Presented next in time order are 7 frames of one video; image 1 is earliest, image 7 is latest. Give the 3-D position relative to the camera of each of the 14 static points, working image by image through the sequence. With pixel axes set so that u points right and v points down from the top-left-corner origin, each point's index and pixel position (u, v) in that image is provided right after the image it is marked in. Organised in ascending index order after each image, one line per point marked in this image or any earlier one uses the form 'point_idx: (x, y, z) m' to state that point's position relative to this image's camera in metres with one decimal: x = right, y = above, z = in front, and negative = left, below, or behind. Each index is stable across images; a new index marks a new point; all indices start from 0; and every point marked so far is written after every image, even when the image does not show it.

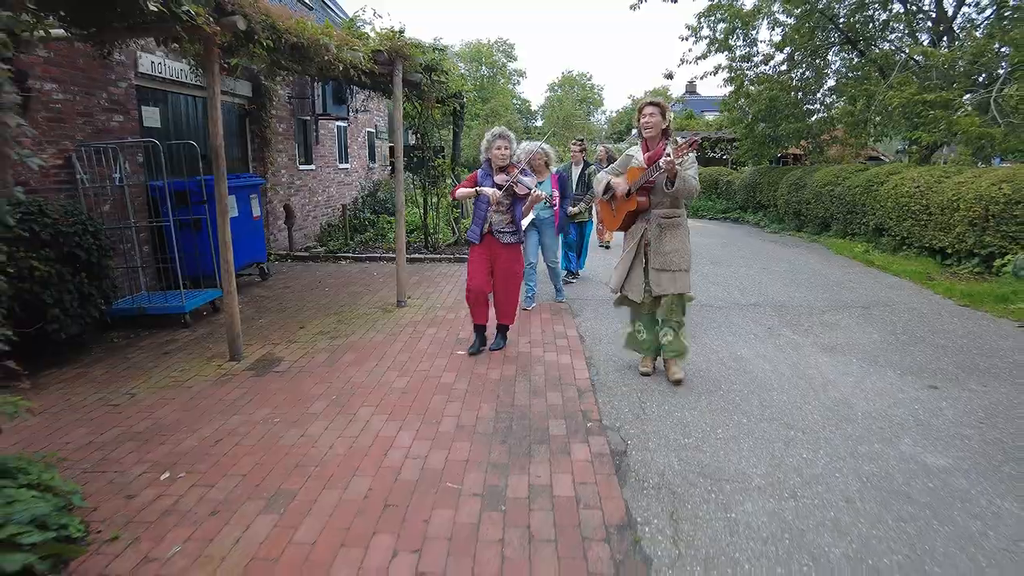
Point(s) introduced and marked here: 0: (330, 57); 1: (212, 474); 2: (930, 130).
0: (-1.5, +1.9, +5.3) m
1: (-1.4, -0.9, +3.0) m
2: (+7.1, +2.7, +11.2) m
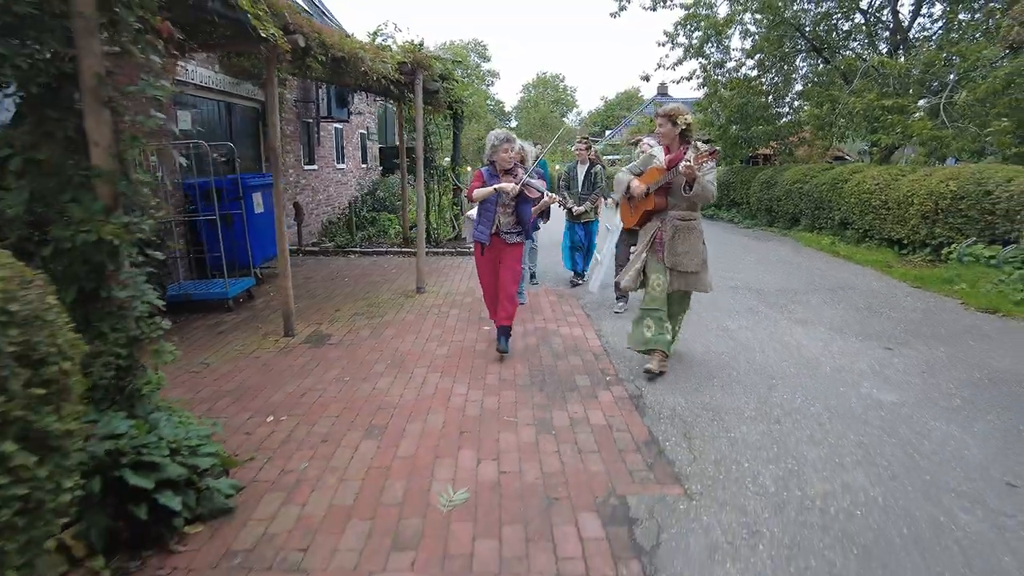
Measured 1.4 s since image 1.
0: (-1.3, +2.0, +6.0) m
1: (-1.2, -0.7, +3.7) m
2: (+7.0, +2.9, +12.2) m
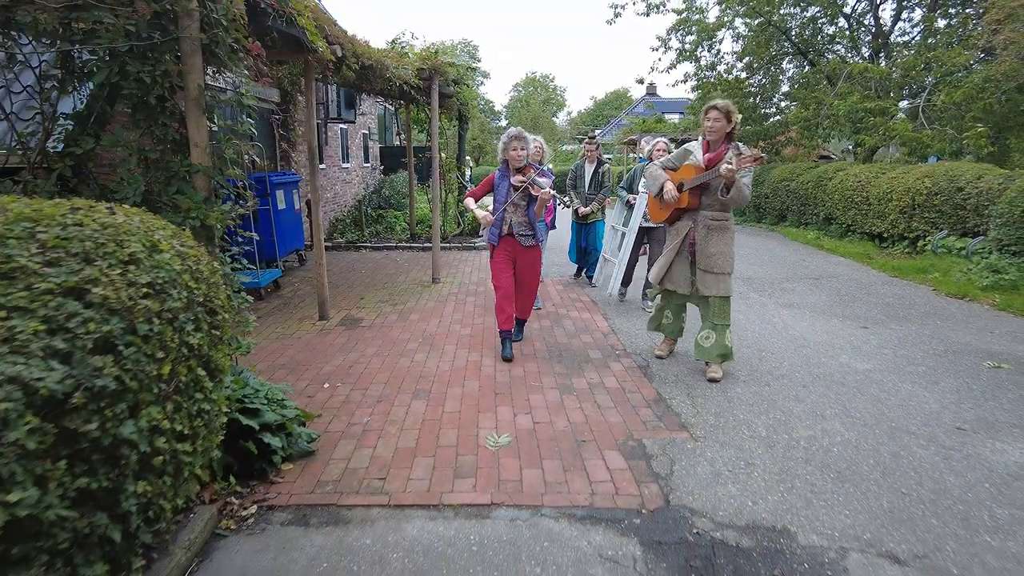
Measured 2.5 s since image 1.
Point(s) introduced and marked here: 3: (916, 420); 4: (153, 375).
0: (-1.2, +2.1, +6.5) m
1: (-1.0, -0.6, +4.3) m
2: (+7.0, +3.0, +12.9) m
3: (+2.3, -0.7, +3.7) m
4: (-0.9, -0.2, +1.7) m
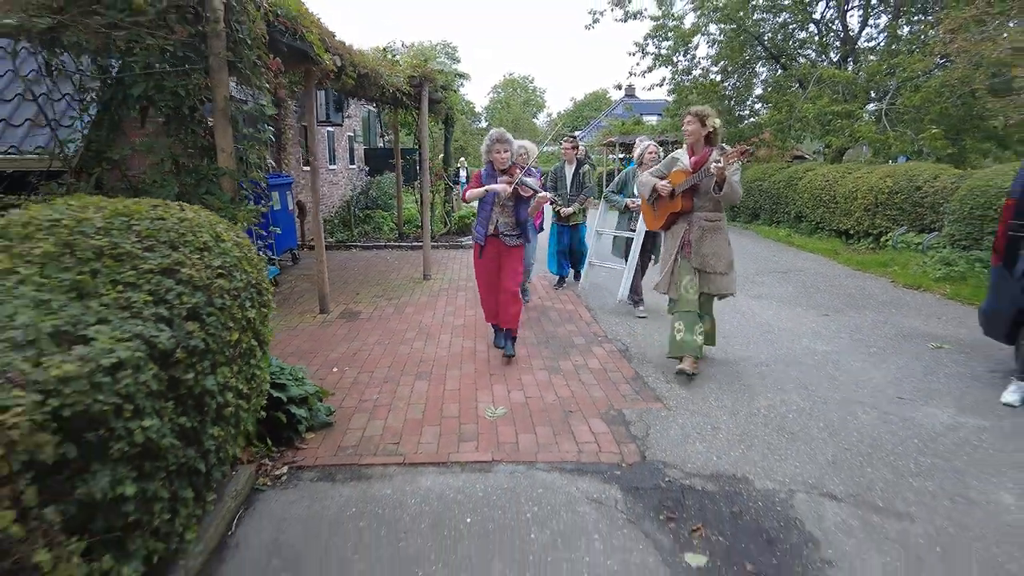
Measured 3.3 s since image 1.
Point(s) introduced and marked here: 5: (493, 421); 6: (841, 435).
0: (-1.4, +2.2, +6.9) m
1: (-1.0, -0.6, +4.7) m
2: (+6.7, +3.2, +13.5) m
3: (+2.2, -0.7, +4.2) m
4: (-0.9, -0.2, +2.2) m
5: (-0.1, -0.7, +3.7) m
6: (+1.7, -0.8, +3.5) m
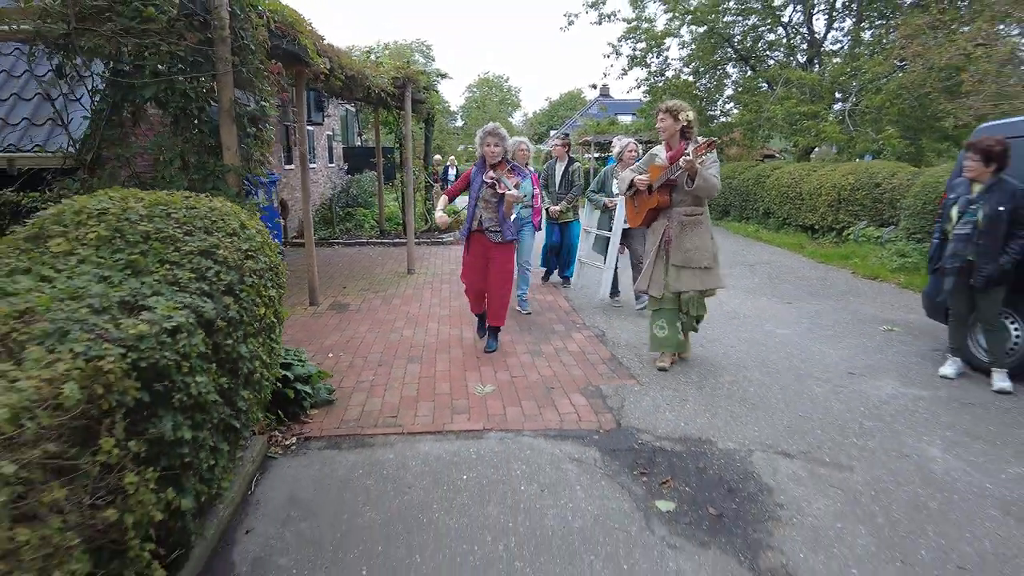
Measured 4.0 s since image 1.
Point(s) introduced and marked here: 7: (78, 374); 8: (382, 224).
0: (-1.6, +2.2, +7.2) m
1: (-1.2, -0.5, +5.0) m
2: (+6.3, +3.3, +14.1) m
3: (+2.1, -0.6, +4.6) m
4: (-1.0, -0.1, +2.4) m
5: (-0.2, -0.7, +4.0) m
6: (+1.7, -0.7, +3.9) m
7: (-1.0, -0.2, +1.5) m
8: (-2.4, +1.2, +12.1) m
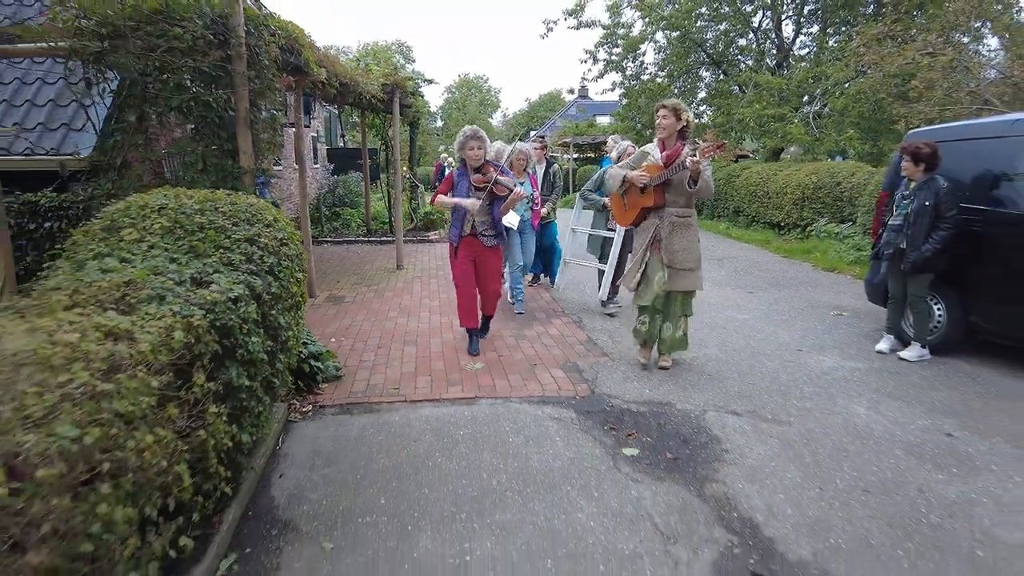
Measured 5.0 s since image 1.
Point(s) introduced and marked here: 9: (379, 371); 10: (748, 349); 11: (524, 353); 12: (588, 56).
0: (-1.8, +2.3, +7.7) m
1: (-1.3, -0.4, +5.4) m
2: (+5.8, +3.4, +14.8) m
3: (+2.0, -0.5, +5.2) m
4: (-1.0, 0.0, +2.9) m
5: (-0.3, -0.6, +4.5) m
6: (+1.6, -0.6, +4.5) m
7: (-1.0, -0.1, +2.0) m
8: (-2.7, +1.2, +12.6) m
9: (-0.9, -0.6, +4.6) m
10: (+1.8, -0.5, +5.1) m
11: (+0.1, -0.5, +4.9) m
12: (+2.1, +6.5, +18.3) m
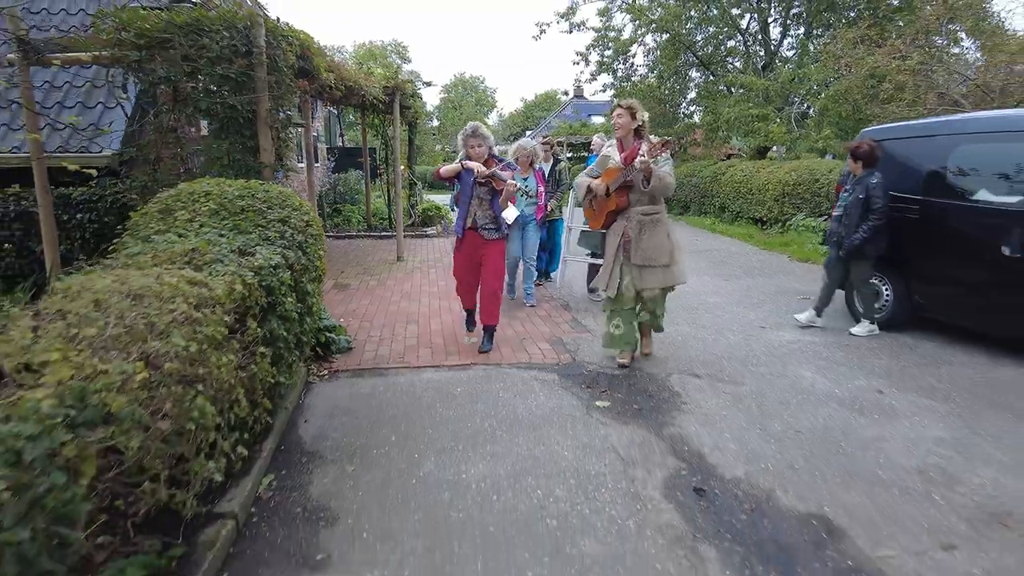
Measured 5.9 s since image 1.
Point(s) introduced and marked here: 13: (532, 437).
0: (-1.8, +2.4, +8.2) m
1: (-1.3, -0.3, +6.0) m
2: (+5.7, +3.6, +15.3) m
3: (+1.9, -0.3, +5.7) m
4: (-1.1, +0.1, +3.5) m
5: (-0.3, -0.4, +5.1) m
6: (+1.5, -0.4, +5.0) m
7: (-1.1, 0.0, +2.5) m
8: (-2.8, +1.4, +13.1) m
9: (-1.0, -0.4, +5.1) m
10: (+1.8, -0.3, +5.6) m
11: (0.0, -0.4, +5.5) m
12: (+2.0, +6.6, +18.9) m
13: (+0.1, -0.8, +3.4) m
